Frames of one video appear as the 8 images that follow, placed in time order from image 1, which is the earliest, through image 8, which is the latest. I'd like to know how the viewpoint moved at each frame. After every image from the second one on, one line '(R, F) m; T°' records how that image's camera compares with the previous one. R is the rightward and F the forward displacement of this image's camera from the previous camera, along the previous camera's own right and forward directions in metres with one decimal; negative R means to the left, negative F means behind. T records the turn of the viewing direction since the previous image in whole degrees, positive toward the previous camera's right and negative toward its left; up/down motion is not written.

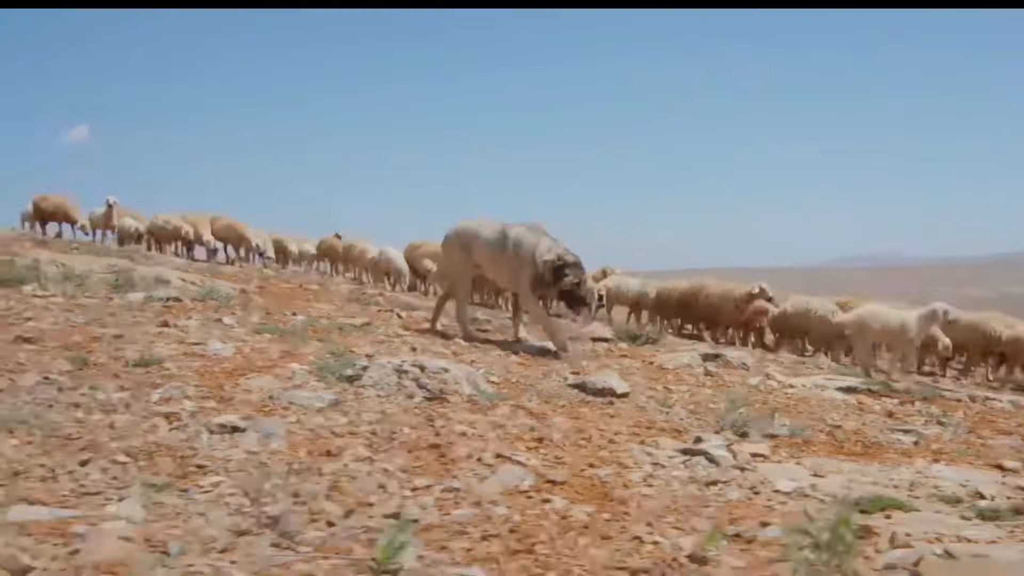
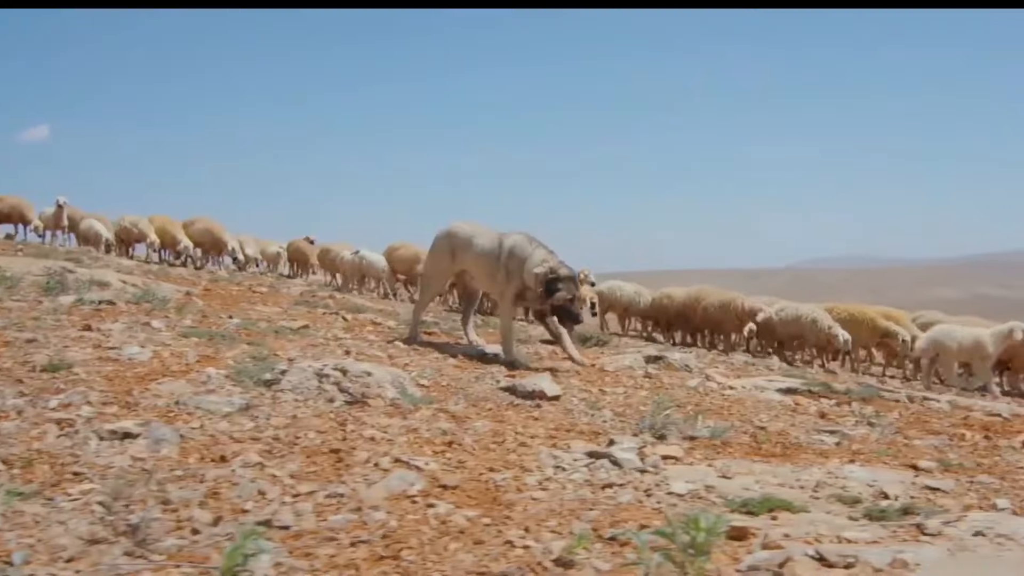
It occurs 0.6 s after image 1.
(+0.7, 0.0) m; +2°
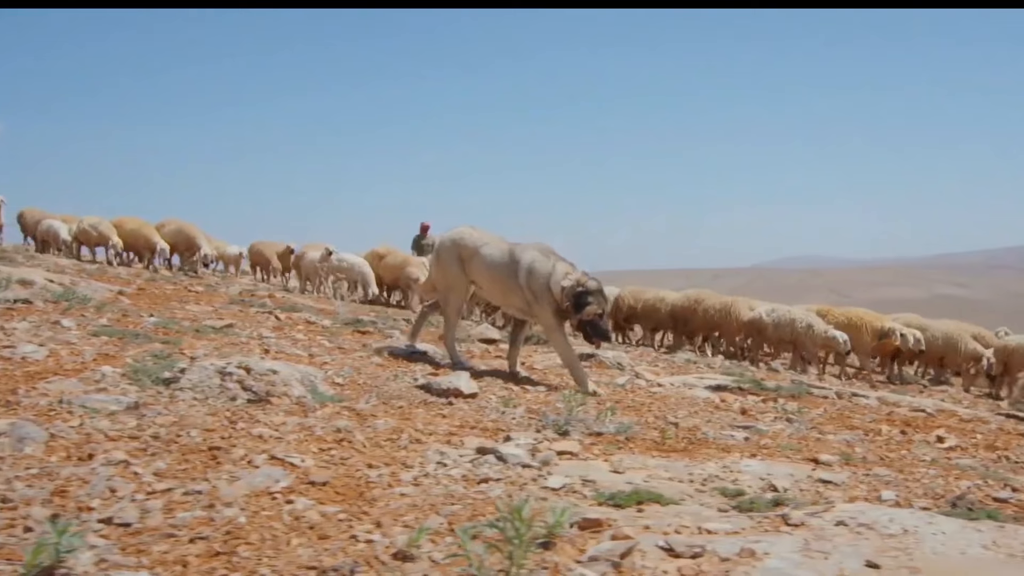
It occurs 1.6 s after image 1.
(+0.8, 0.0) m; +2°
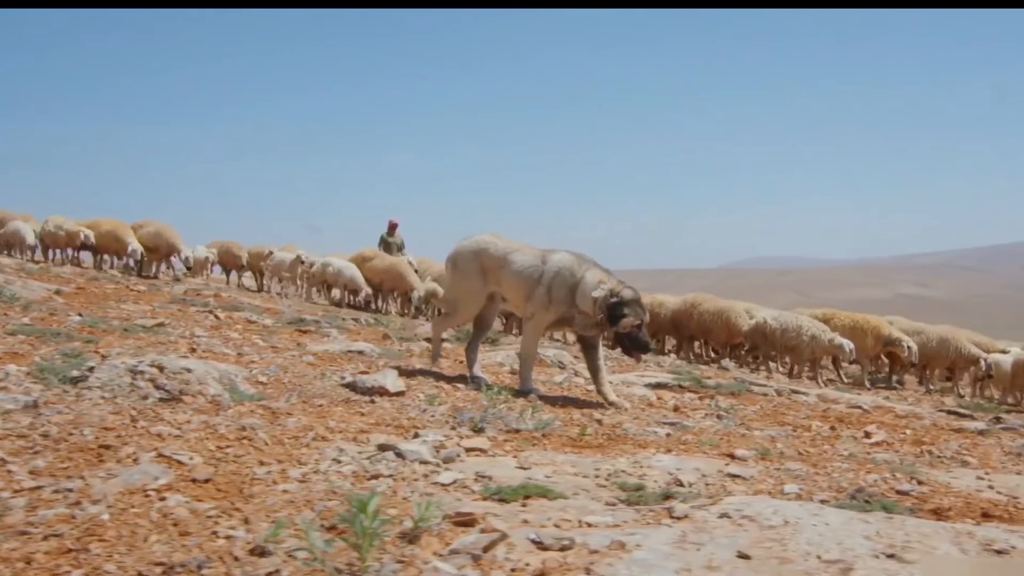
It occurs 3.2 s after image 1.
(+0.7, 0.0) m; +2°
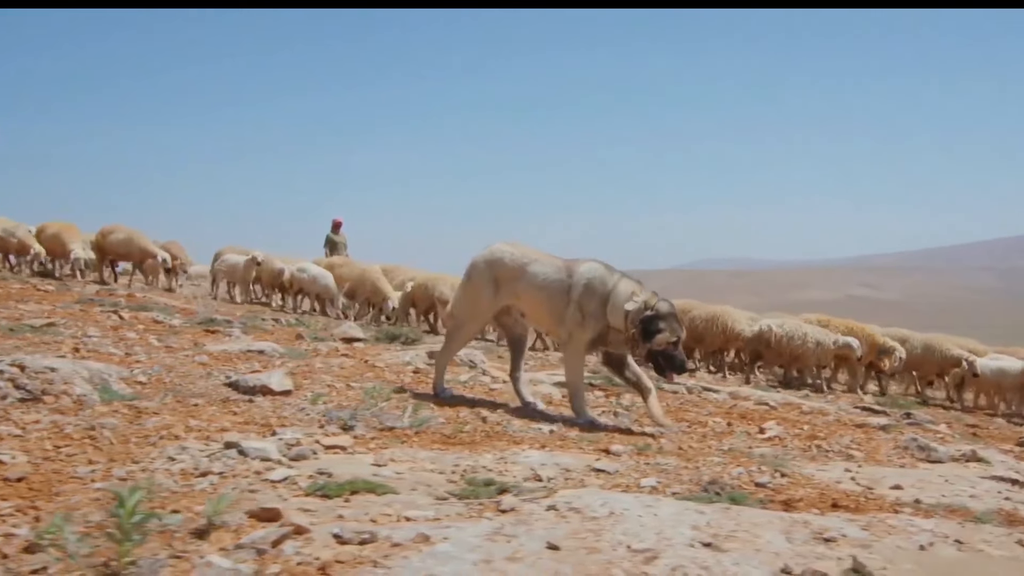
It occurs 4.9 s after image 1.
(+1.1, -0.1) m; +2°
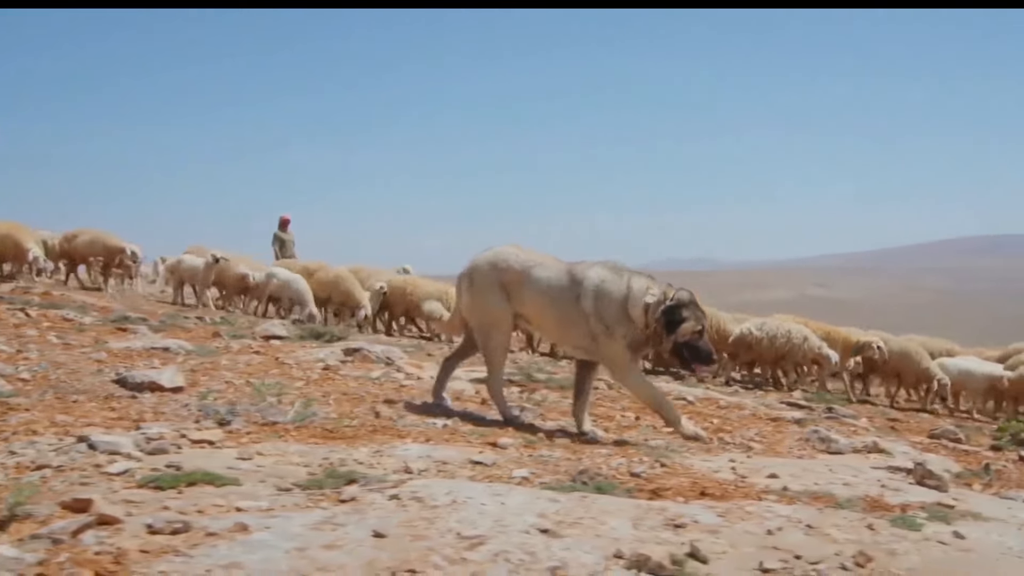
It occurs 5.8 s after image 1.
(+1.1, -0.1) m; +2°
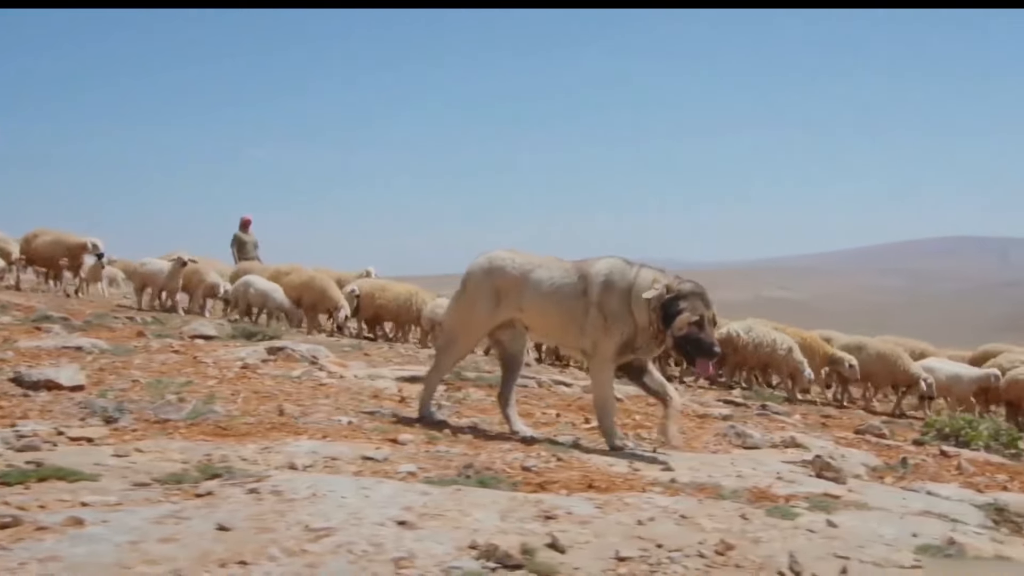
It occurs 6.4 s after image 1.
(+1.0, -0.1) m; +2°
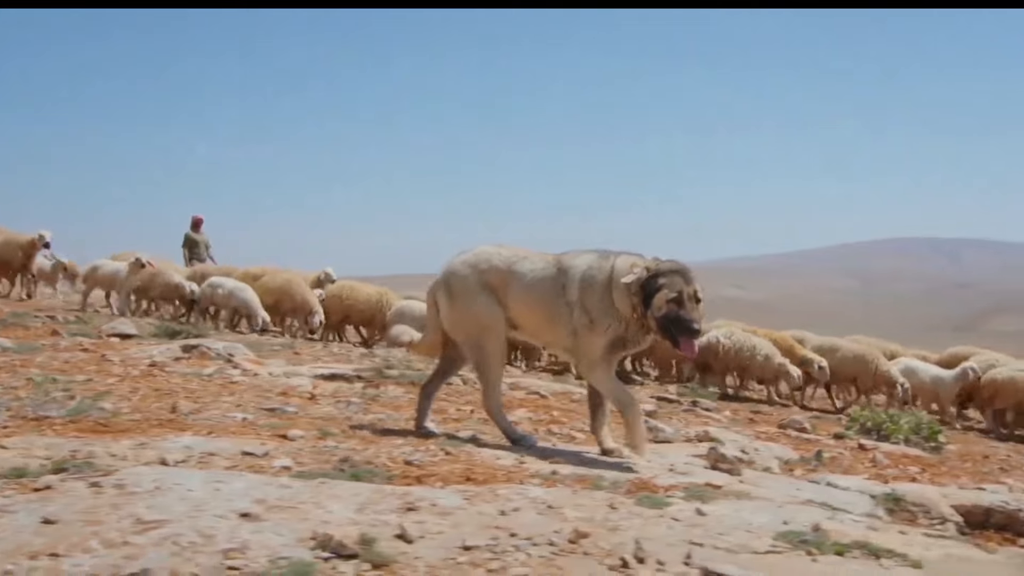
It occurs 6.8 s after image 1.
(+1.1, -0.1) m; +2°
